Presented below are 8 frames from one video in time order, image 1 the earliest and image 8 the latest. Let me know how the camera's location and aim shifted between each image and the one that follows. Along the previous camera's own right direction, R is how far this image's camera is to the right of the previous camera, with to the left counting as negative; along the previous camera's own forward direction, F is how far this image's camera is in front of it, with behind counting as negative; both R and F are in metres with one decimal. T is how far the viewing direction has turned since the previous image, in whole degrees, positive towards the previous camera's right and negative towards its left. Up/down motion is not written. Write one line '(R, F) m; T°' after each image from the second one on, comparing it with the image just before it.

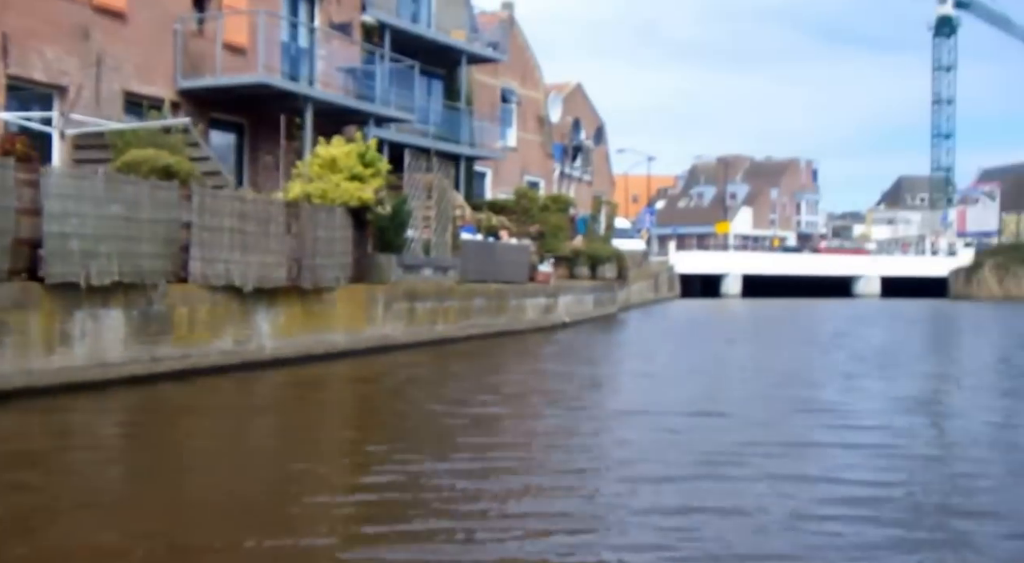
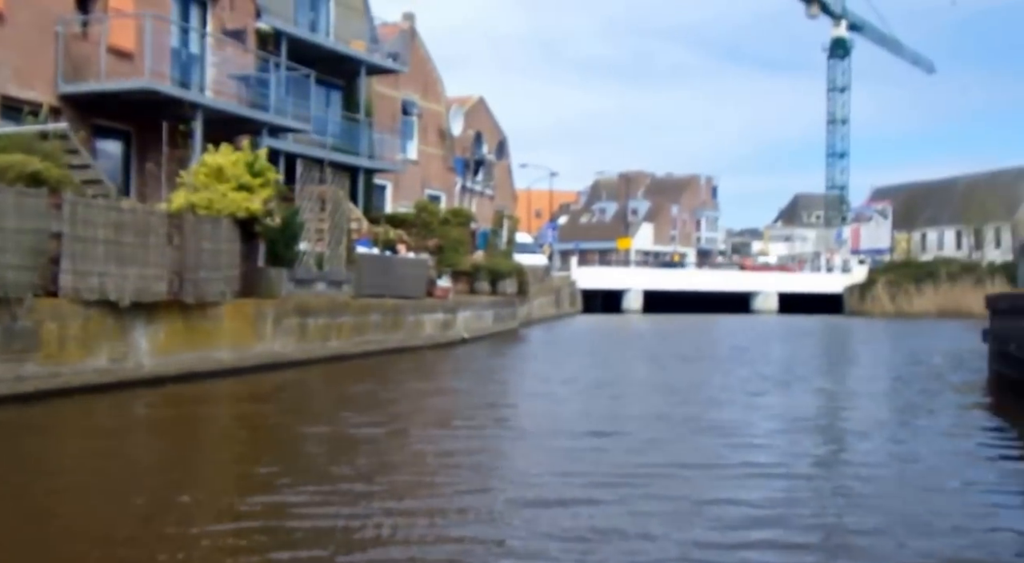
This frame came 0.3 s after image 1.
(+0.1, +0.3) m; +5°
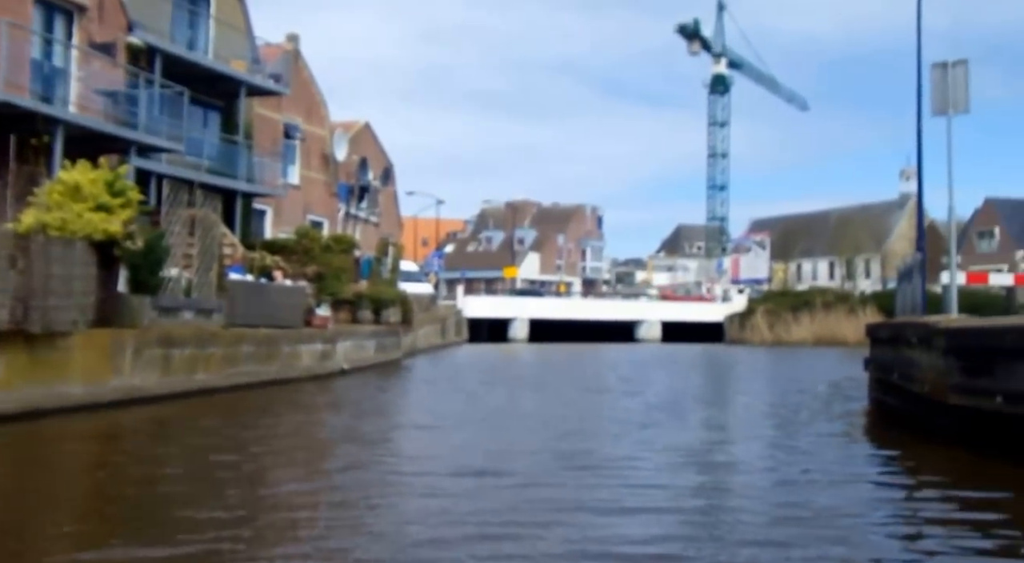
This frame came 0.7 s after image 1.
(+0.1, +0.5) m; +6°
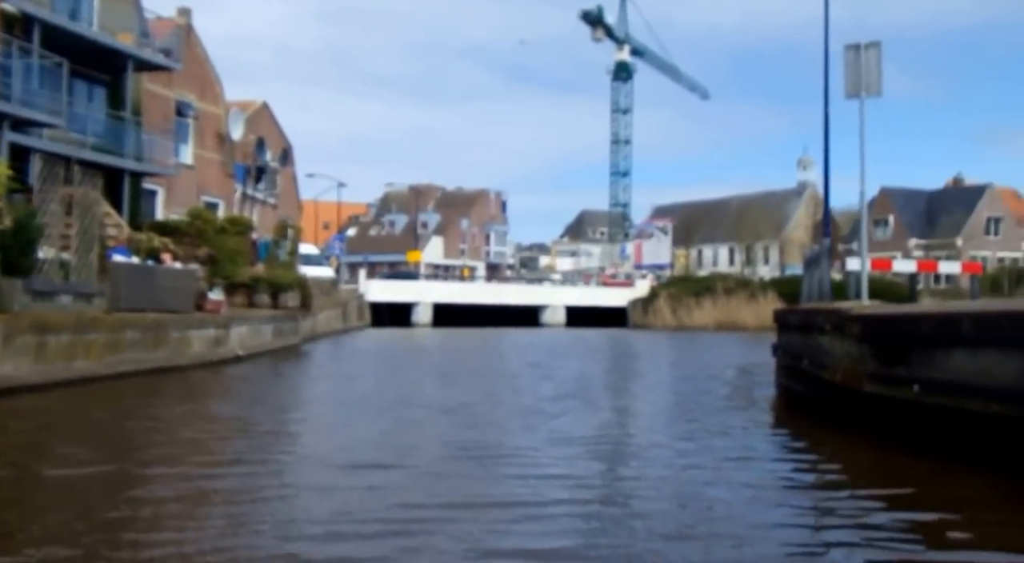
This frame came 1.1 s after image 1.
(0.0, +0.5) m; +5°
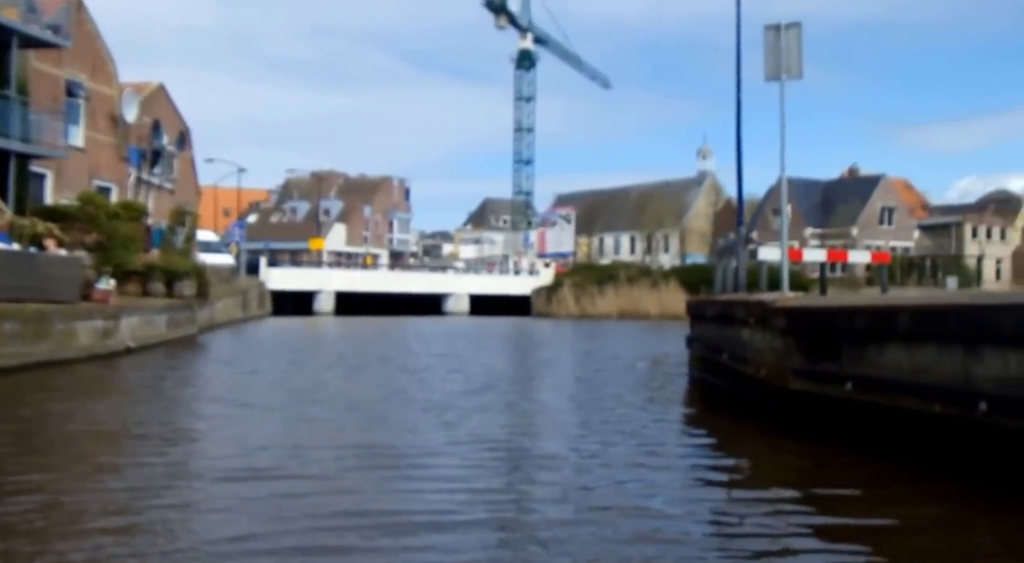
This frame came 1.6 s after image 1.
(-0.1, +0.5) m; +5°
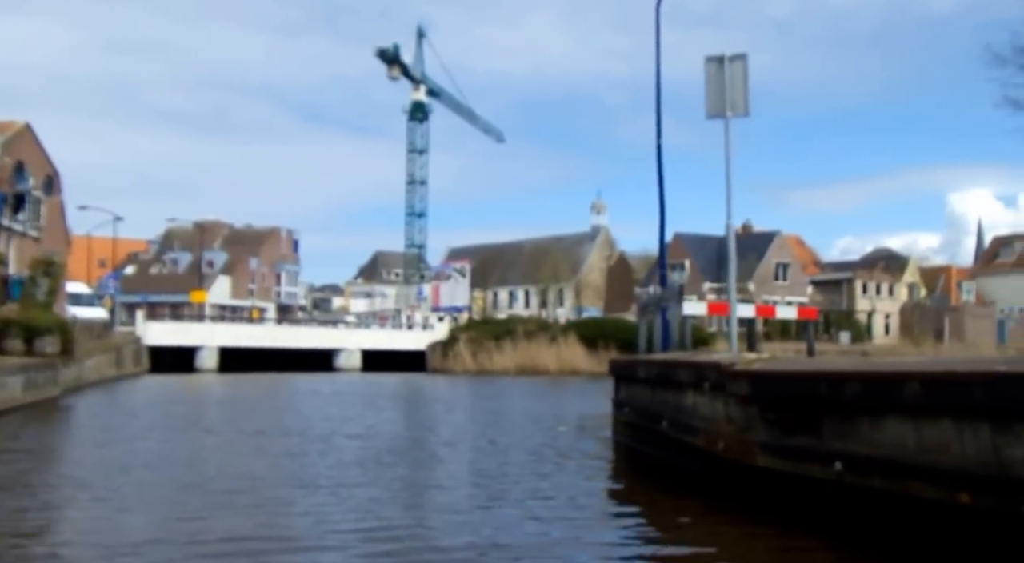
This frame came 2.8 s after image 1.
(-0.1, +1.6) m; +5°
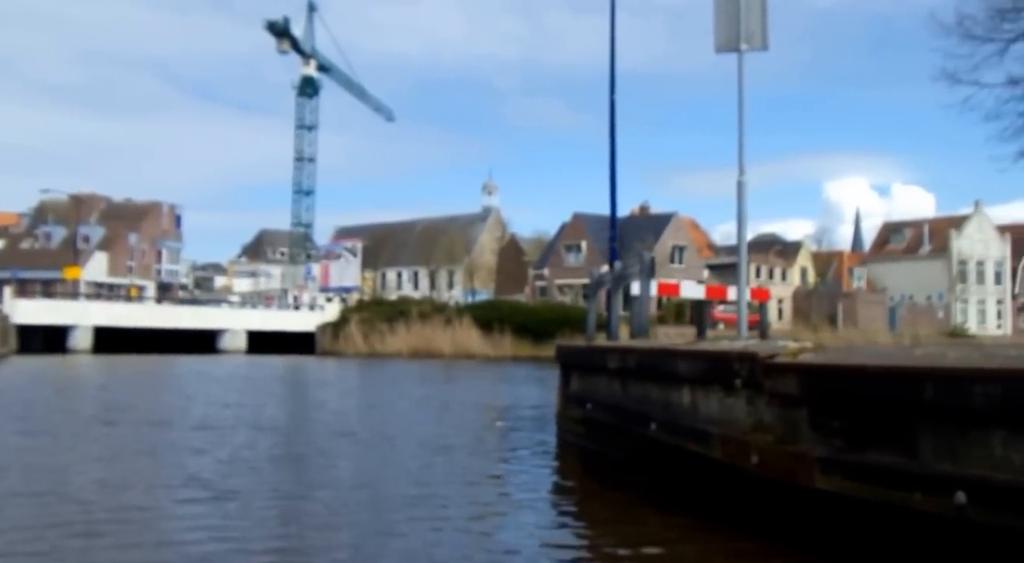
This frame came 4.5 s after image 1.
(-0.5, +1.9) m; +6°
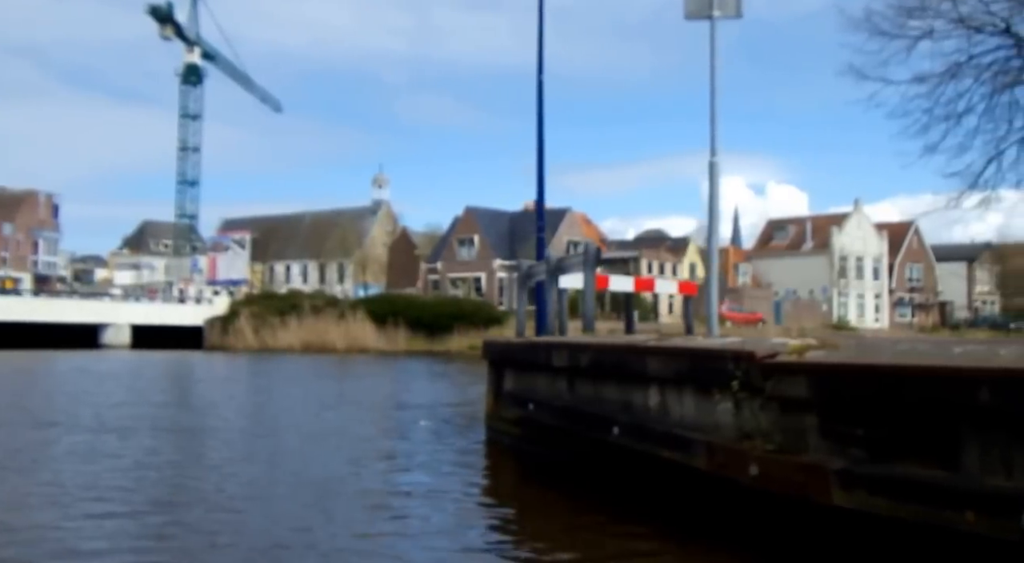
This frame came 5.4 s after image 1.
(-0.4, +0.8) m; +5°
